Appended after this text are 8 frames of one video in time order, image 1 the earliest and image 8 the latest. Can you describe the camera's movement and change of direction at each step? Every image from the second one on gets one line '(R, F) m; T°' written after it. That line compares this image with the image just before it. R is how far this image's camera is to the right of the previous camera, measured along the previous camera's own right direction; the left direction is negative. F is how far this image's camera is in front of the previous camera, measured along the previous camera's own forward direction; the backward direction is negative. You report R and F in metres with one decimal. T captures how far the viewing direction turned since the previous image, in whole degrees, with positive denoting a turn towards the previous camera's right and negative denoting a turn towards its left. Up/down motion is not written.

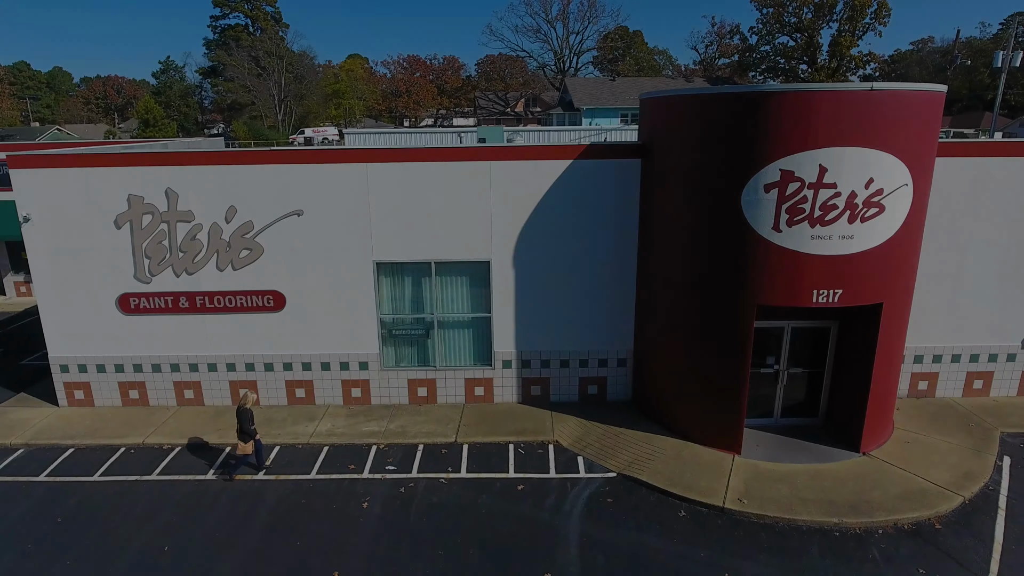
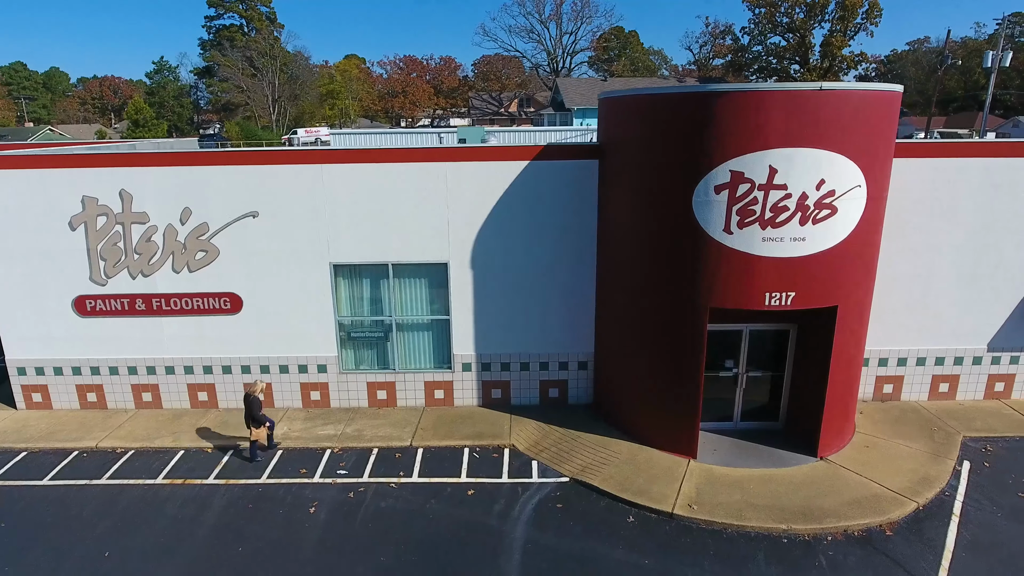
(+0.7, +0.1) m; 0°
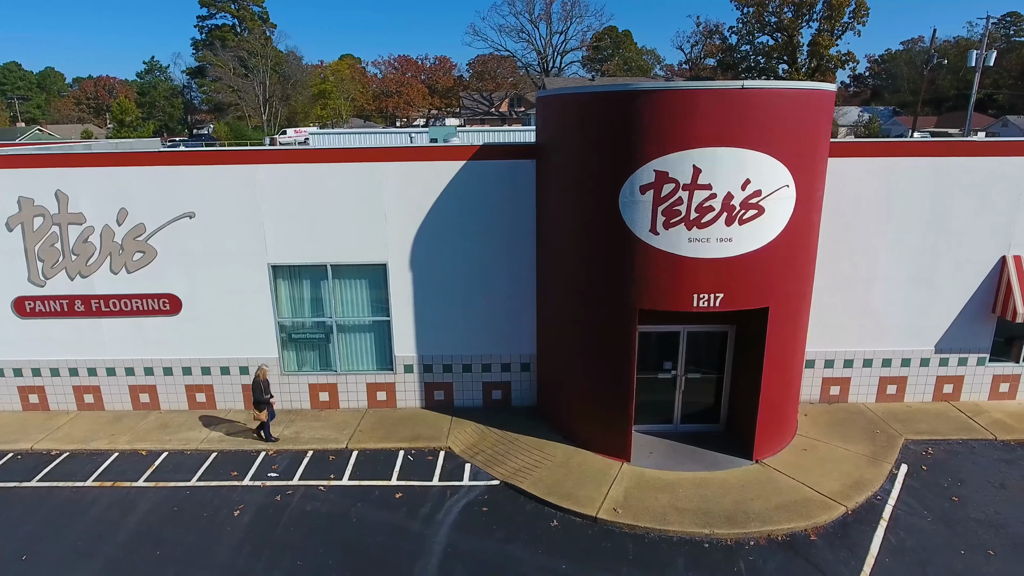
(+1.0, +0.1) m; 0°
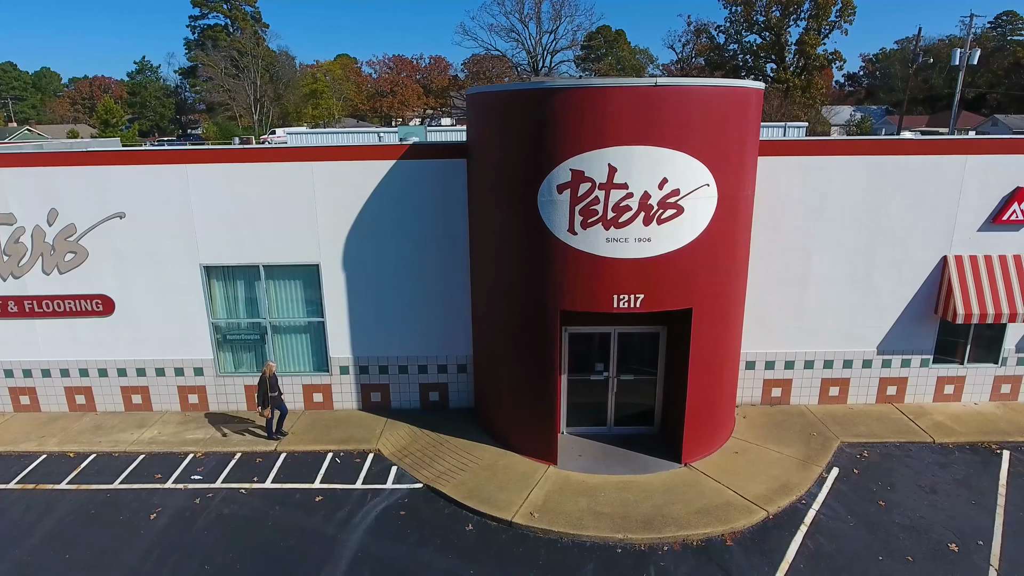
(+1.1, +0.1) m; 0°
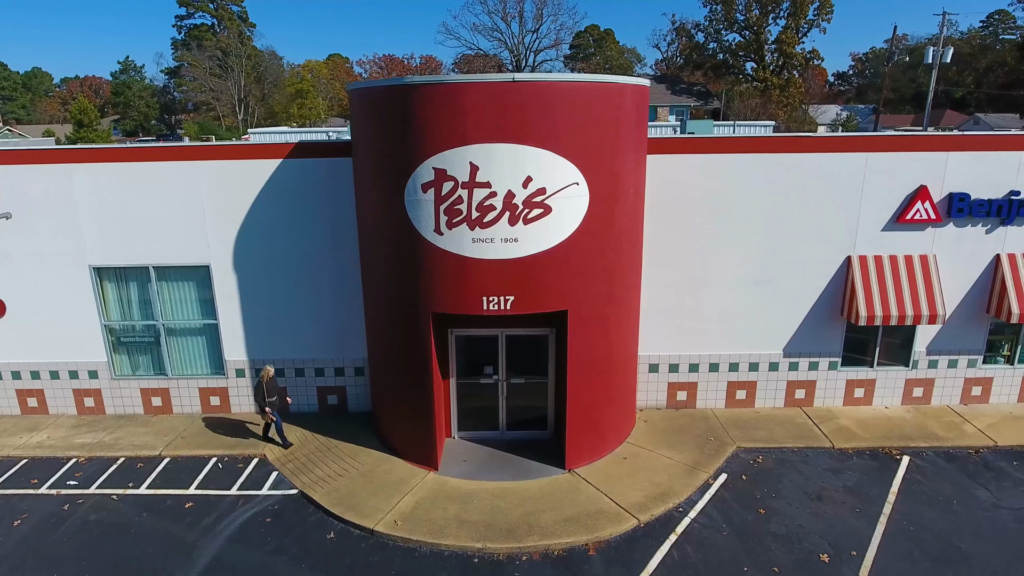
(+1.6, +0.2) m; 0°
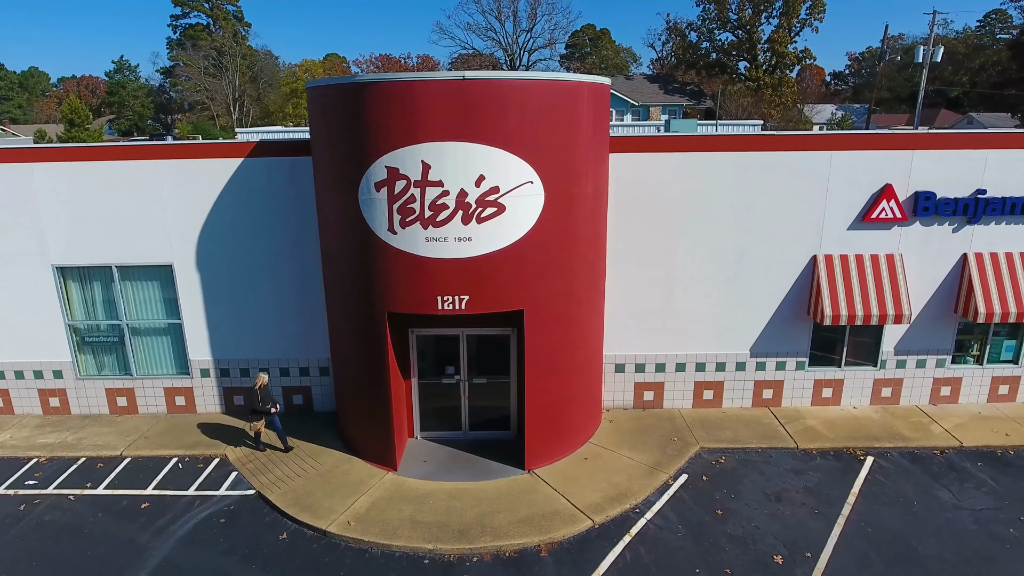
(+0.6, +0.1) m; 0°
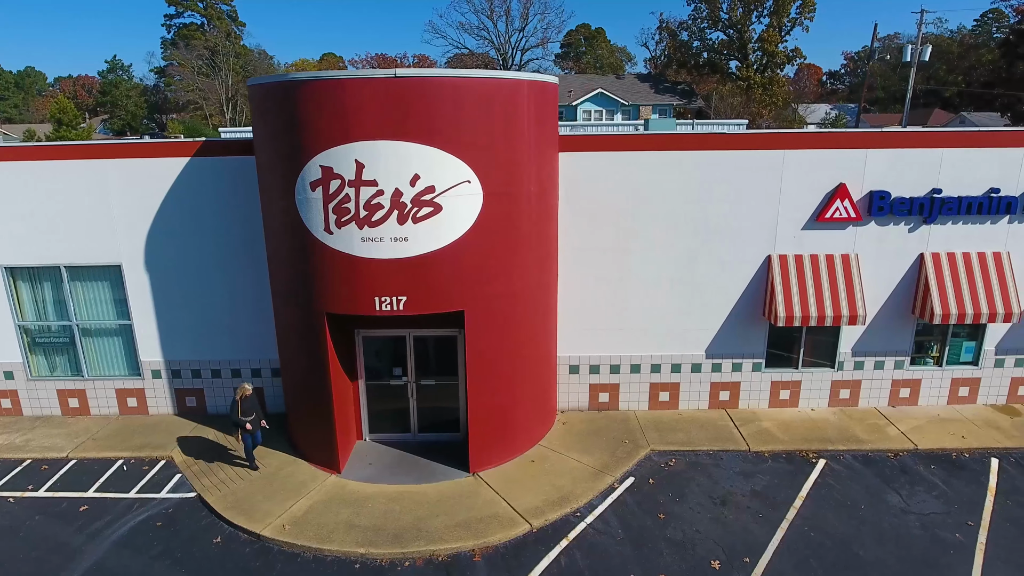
(+0.7, +0.1) m; 0°
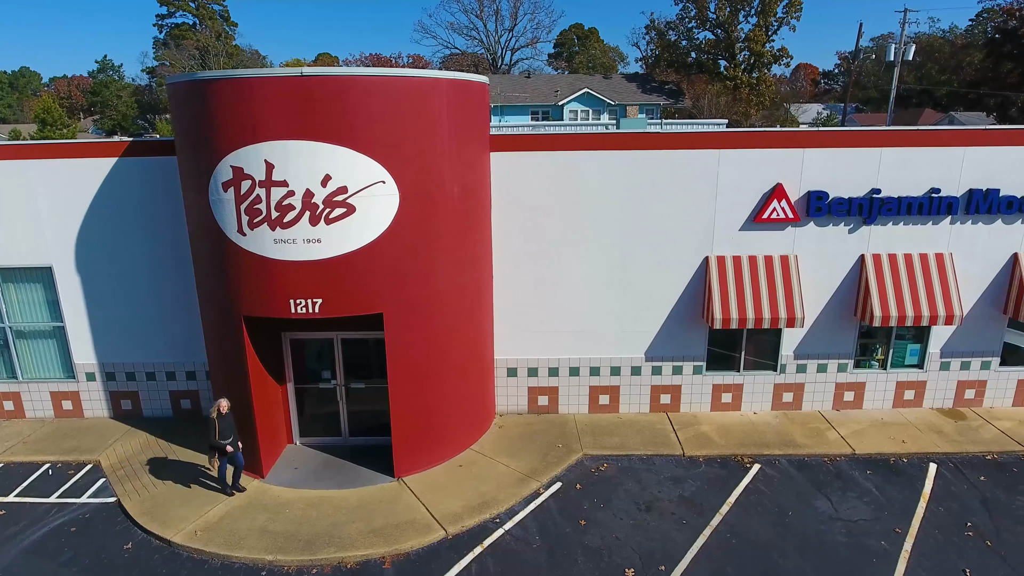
(+1.0, +0.1) m; 0°
